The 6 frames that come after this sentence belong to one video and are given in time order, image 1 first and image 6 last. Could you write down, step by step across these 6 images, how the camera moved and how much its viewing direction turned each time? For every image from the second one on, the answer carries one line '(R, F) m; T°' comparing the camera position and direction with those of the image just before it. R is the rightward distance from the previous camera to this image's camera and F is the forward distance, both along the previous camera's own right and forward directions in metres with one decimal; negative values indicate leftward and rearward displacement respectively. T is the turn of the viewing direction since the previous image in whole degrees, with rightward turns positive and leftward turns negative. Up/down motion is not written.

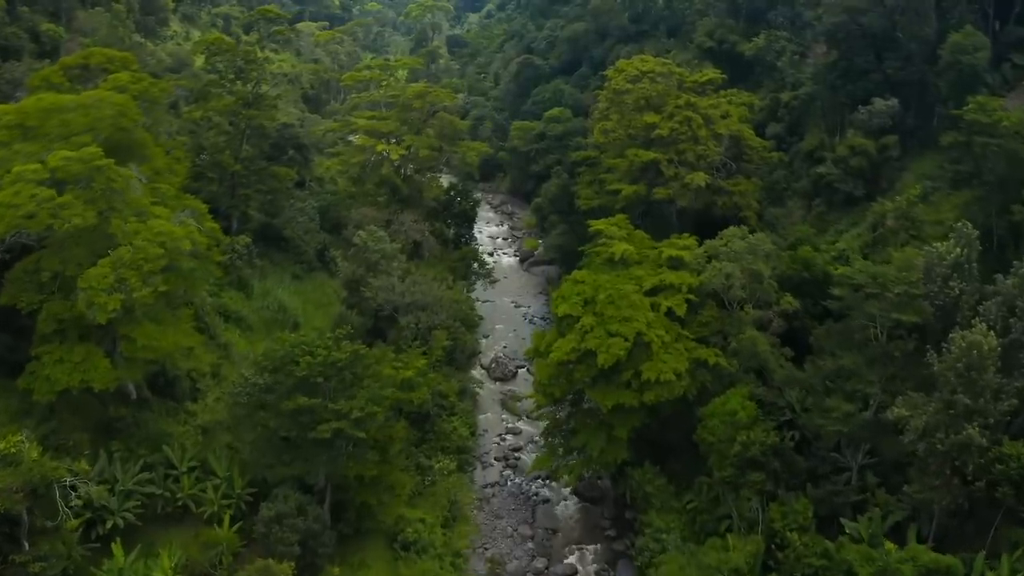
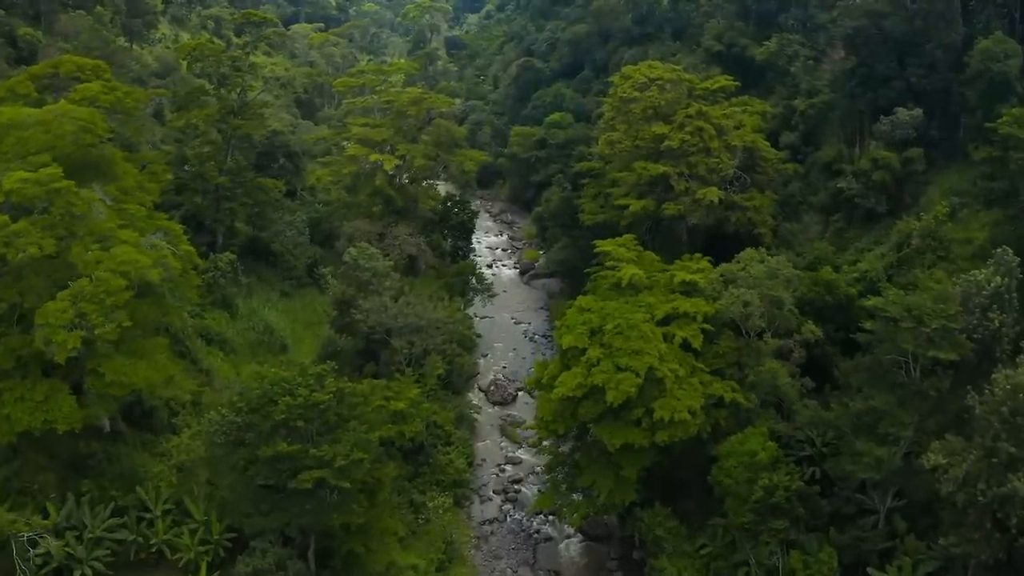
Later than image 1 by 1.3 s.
(0.0, +1.4) m; 0°
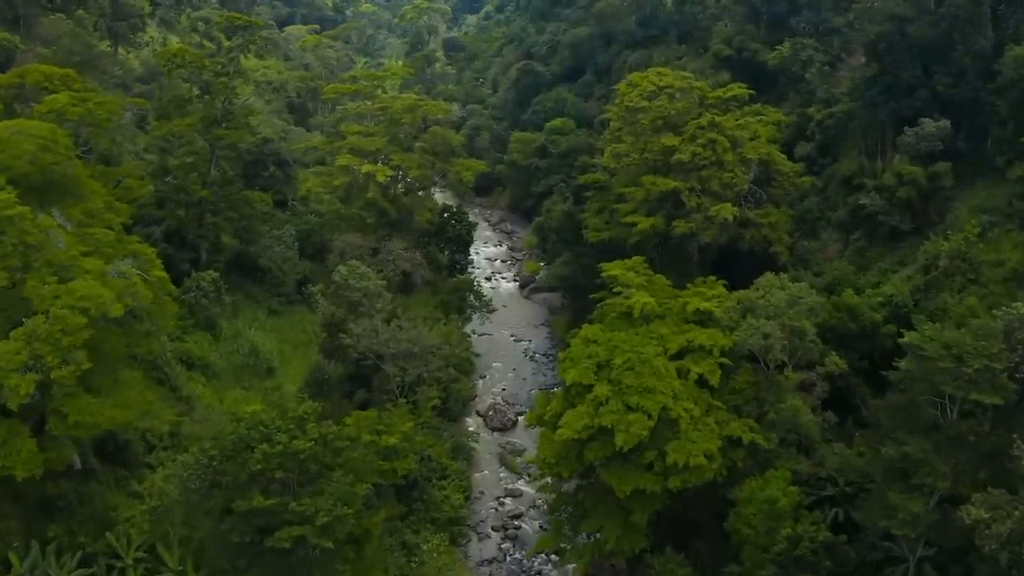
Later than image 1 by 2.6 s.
(0.0, +1.4) m; 0°
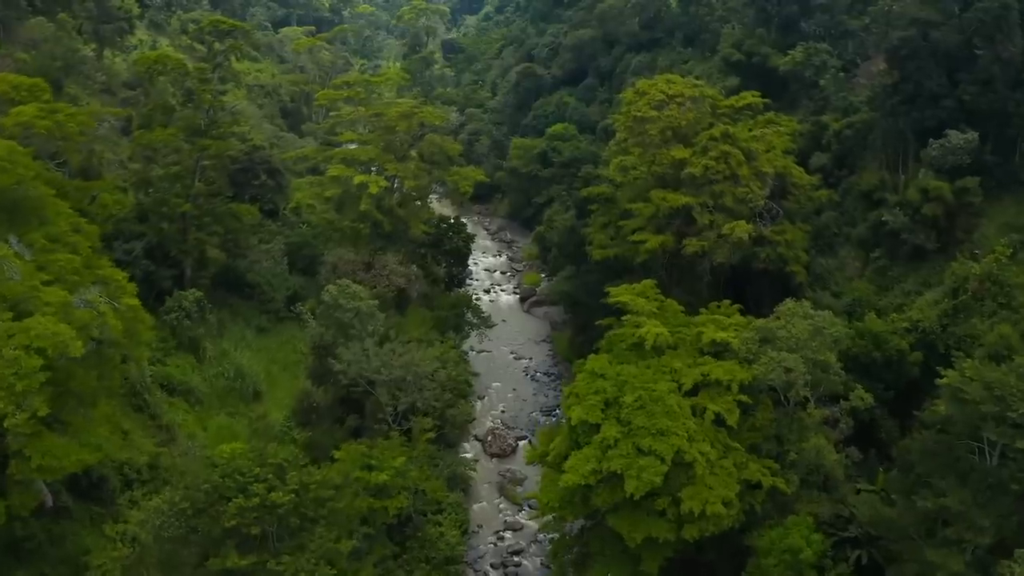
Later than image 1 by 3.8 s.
(0.0, +1.2) m; 0°
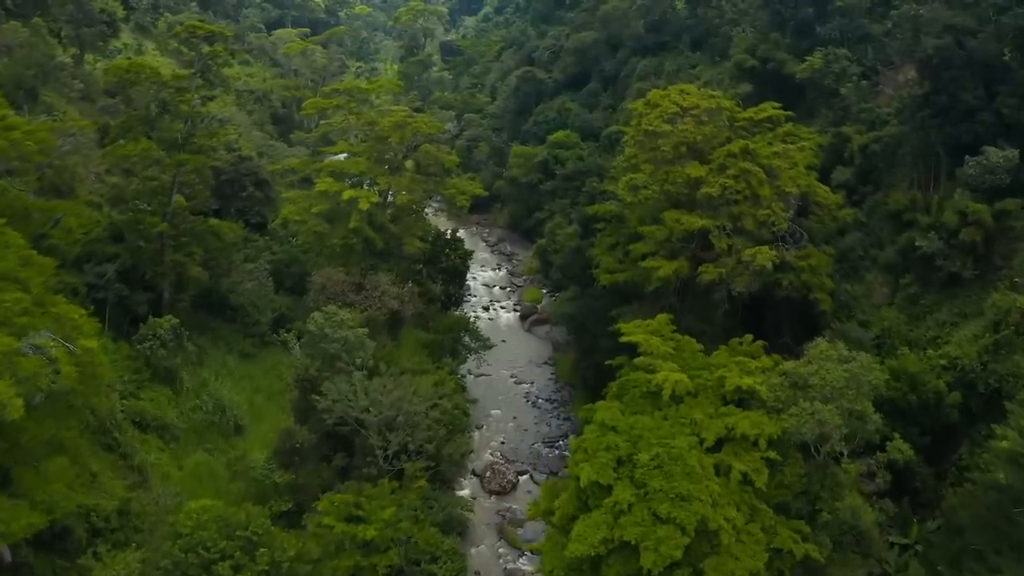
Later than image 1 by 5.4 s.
(0.0, +1.6) m; 0°
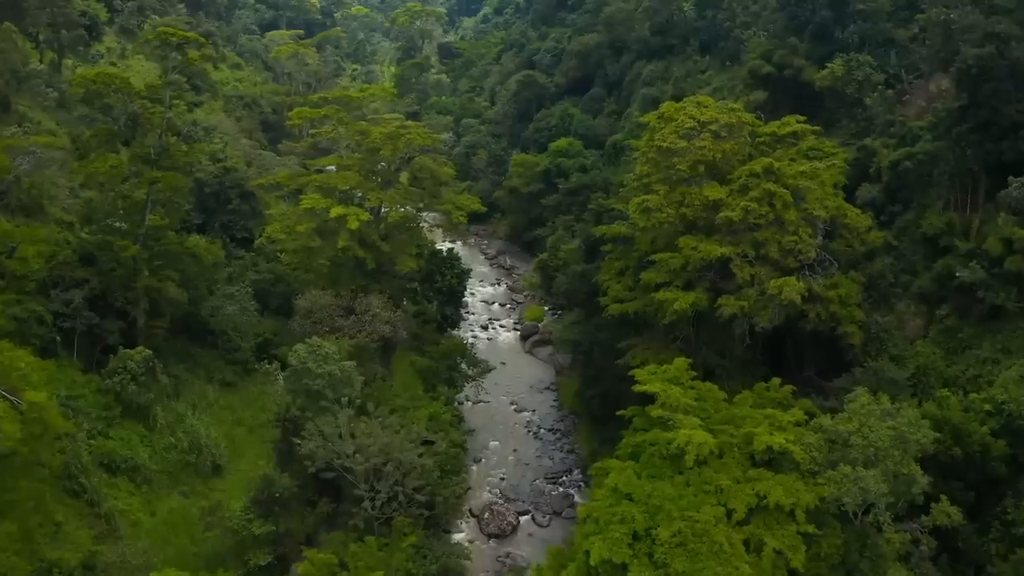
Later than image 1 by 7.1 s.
(0.0, +1.6) m; 0°
